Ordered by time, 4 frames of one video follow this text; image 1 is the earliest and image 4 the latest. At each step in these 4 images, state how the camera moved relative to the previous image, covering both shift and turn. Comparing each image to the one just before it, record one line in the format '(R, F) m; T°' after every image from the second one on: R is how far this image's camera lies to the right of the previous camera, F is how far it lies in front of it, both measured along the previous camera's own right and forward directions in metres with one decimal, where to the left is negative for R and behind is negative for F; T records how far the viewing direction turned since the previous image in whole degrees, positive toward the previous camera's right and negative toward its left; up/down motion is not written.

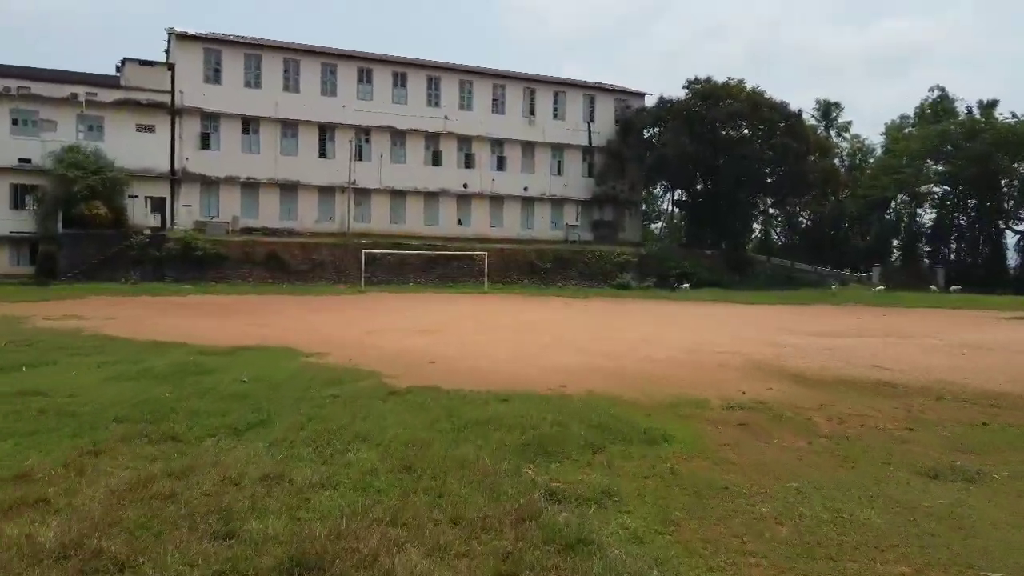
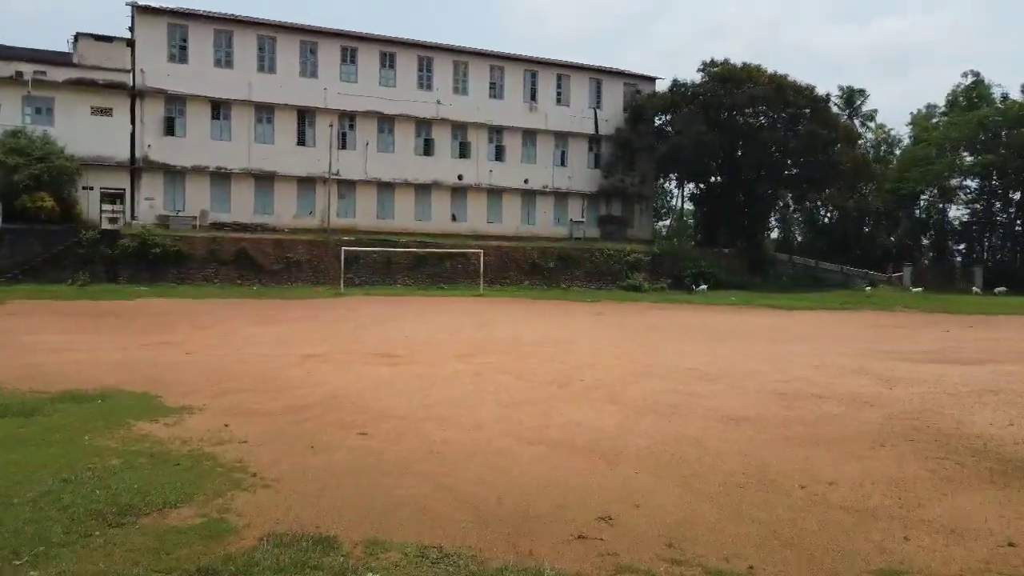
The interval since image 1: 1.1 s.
(0.0, +3.2) m; 0°
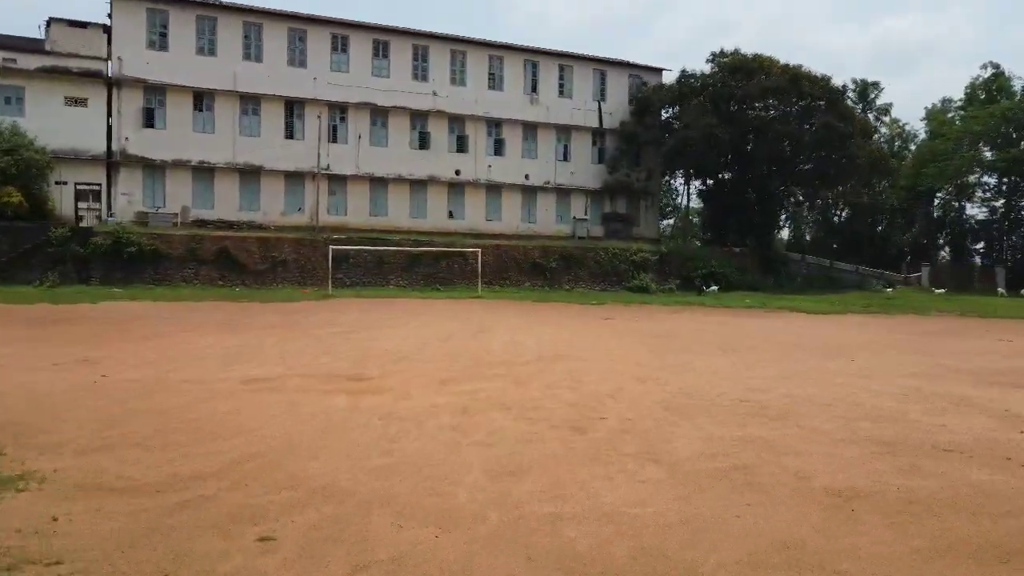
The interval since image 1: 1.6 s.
(0.0, +1.6) m; 0°
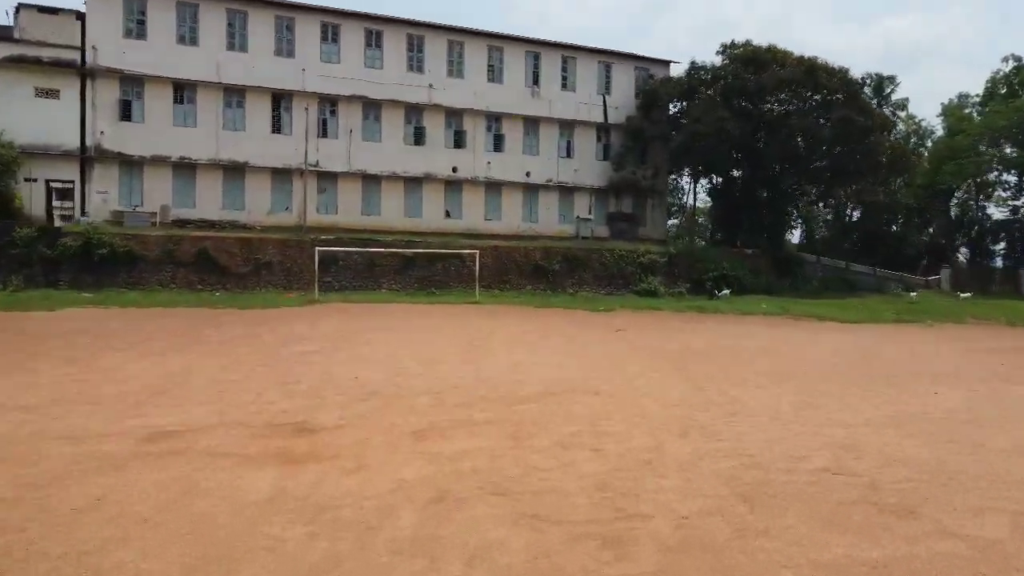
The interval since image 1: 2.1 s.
(0.0, +1.6) m; 0°
